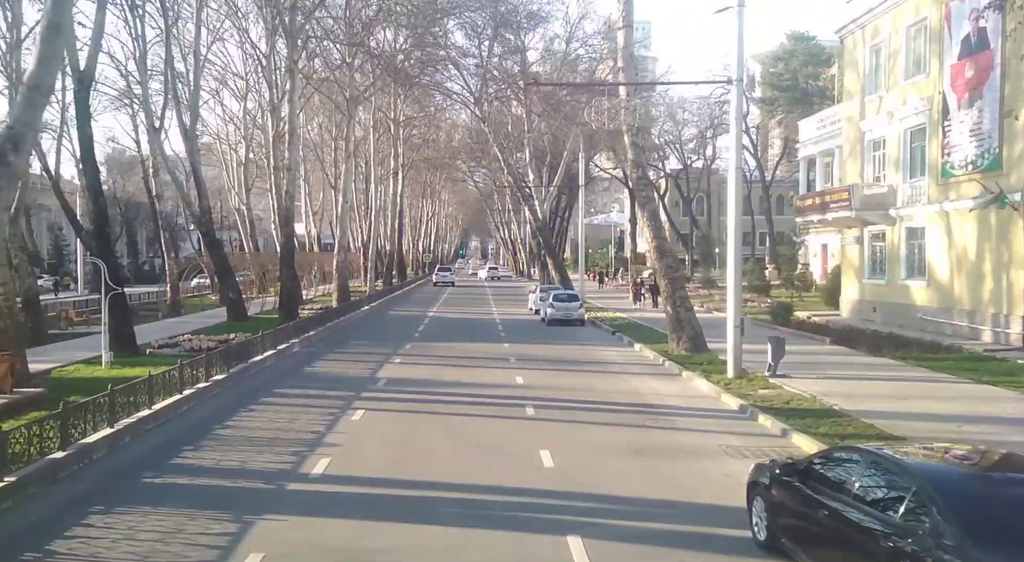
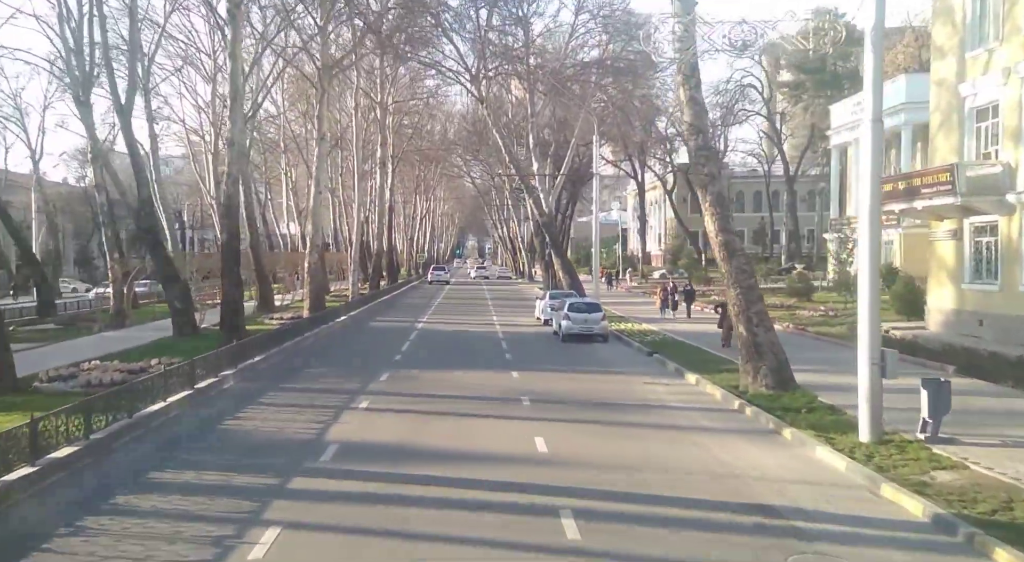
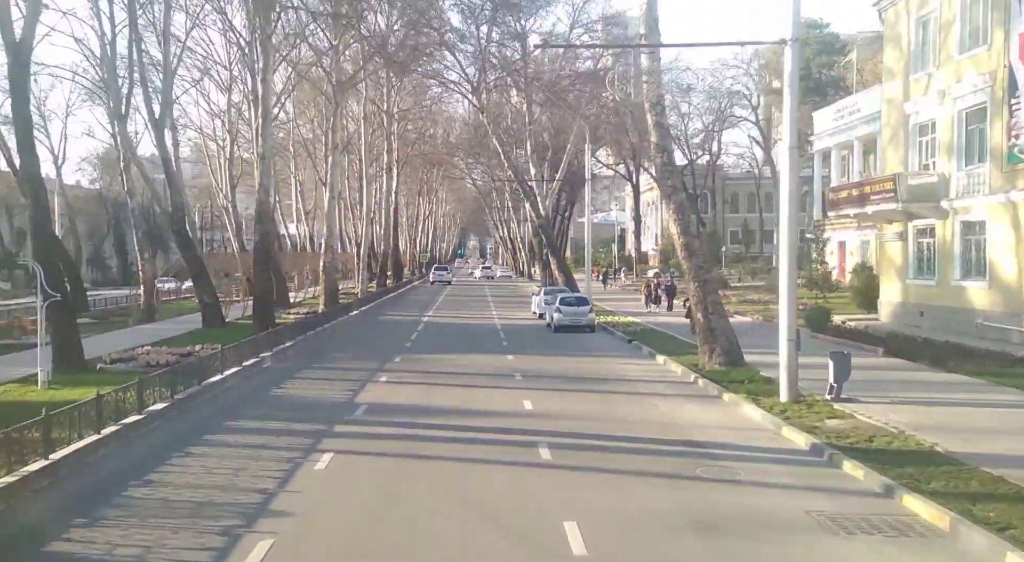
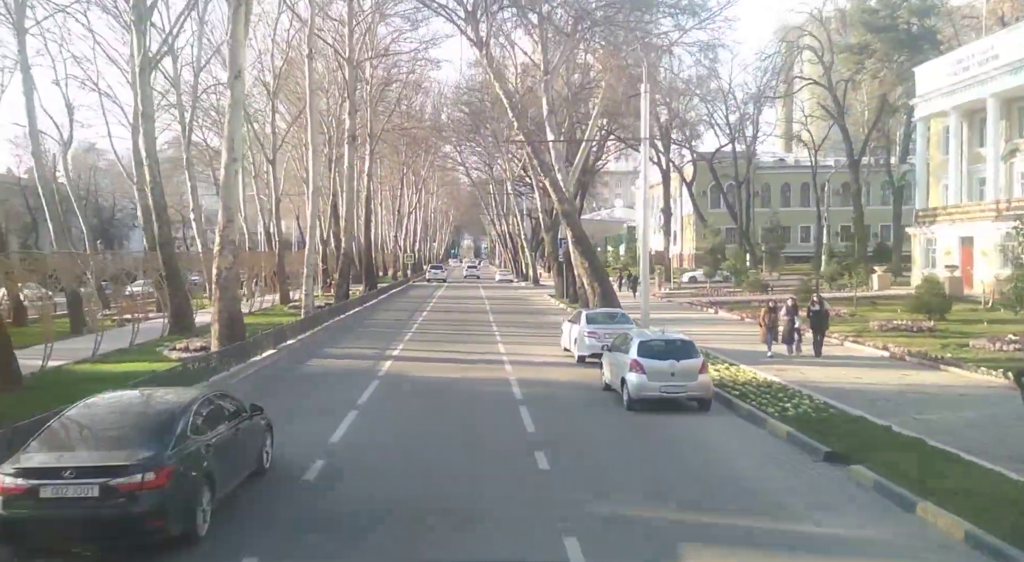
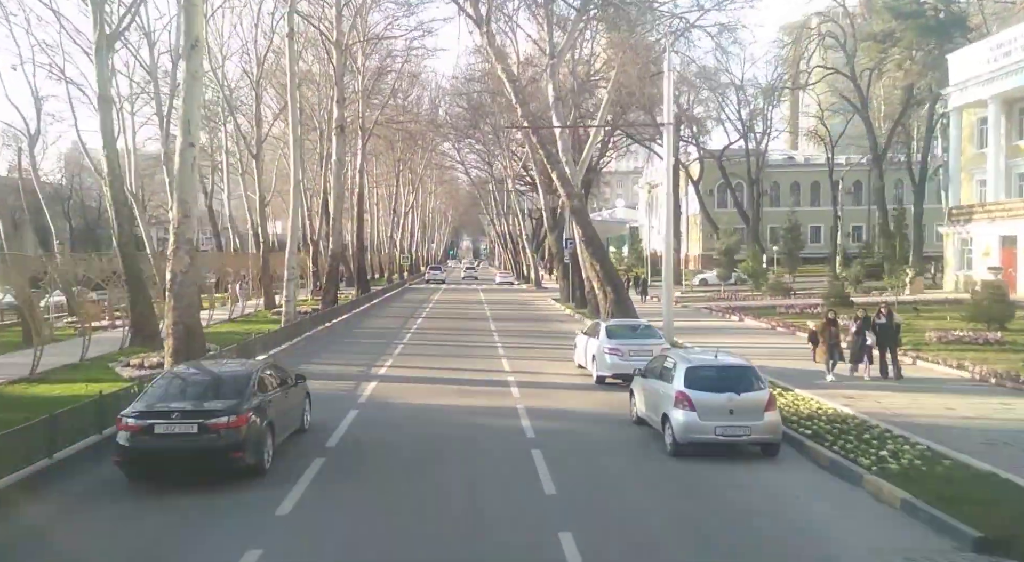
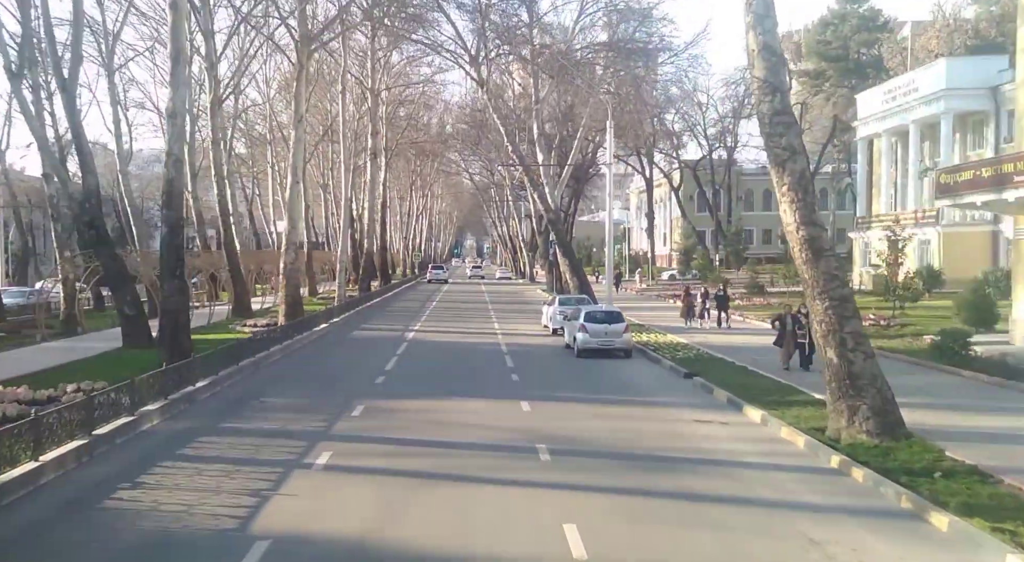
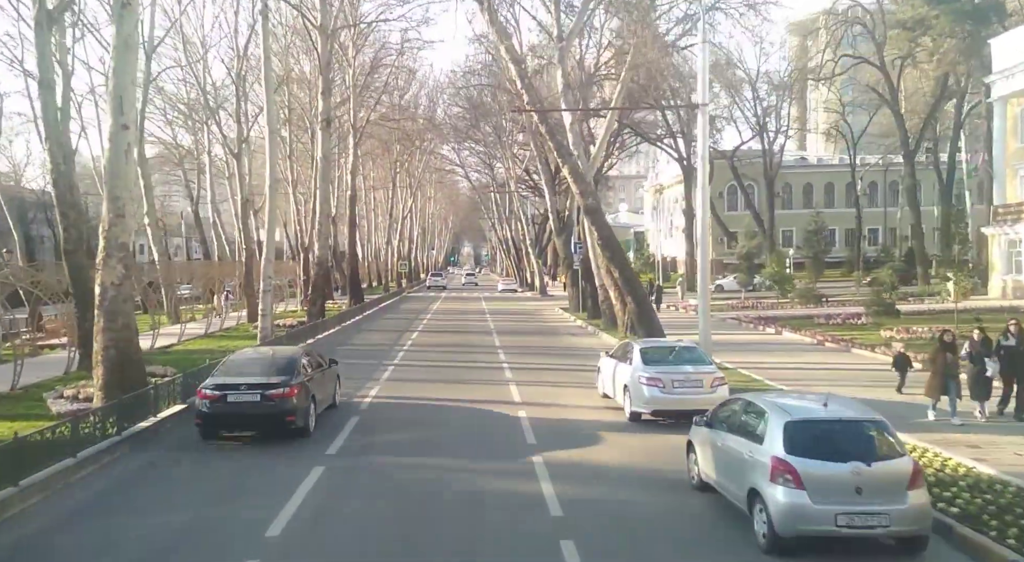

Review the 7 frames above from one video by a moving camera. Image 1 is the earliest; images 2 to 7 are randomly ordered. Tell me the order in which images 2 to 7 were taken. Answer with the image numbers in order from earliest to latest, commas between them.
3, 2, 6, 4, 5, 7
